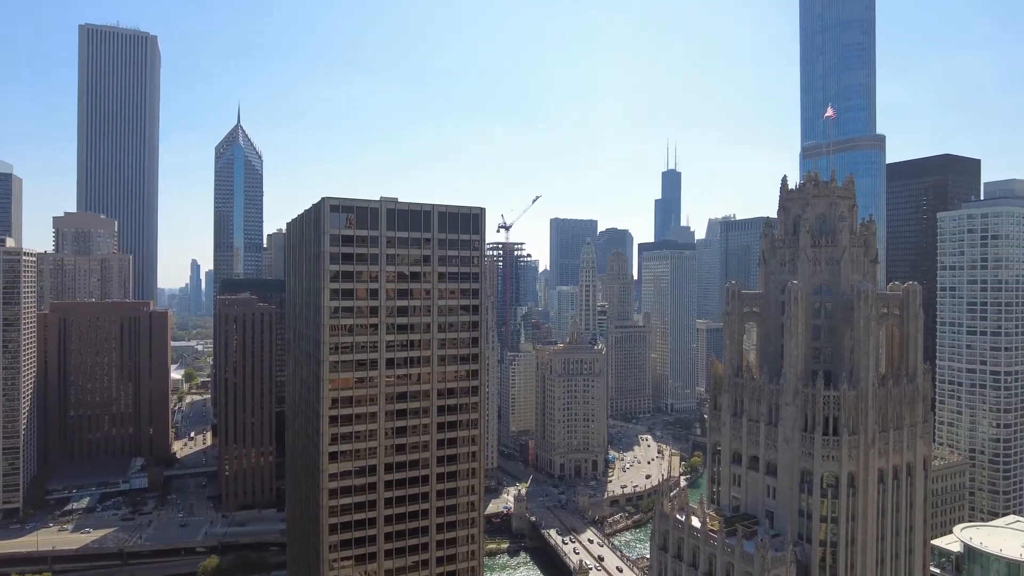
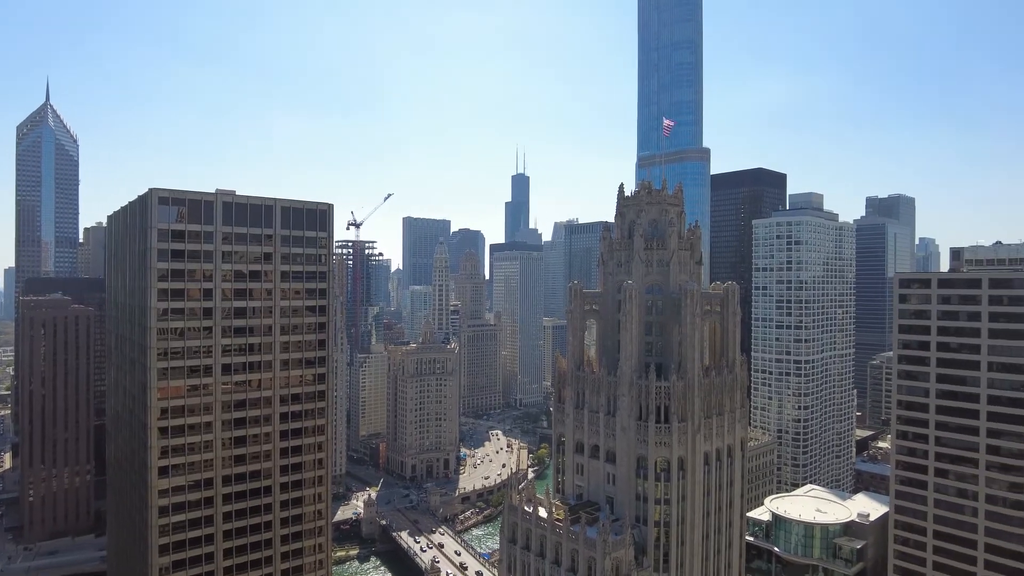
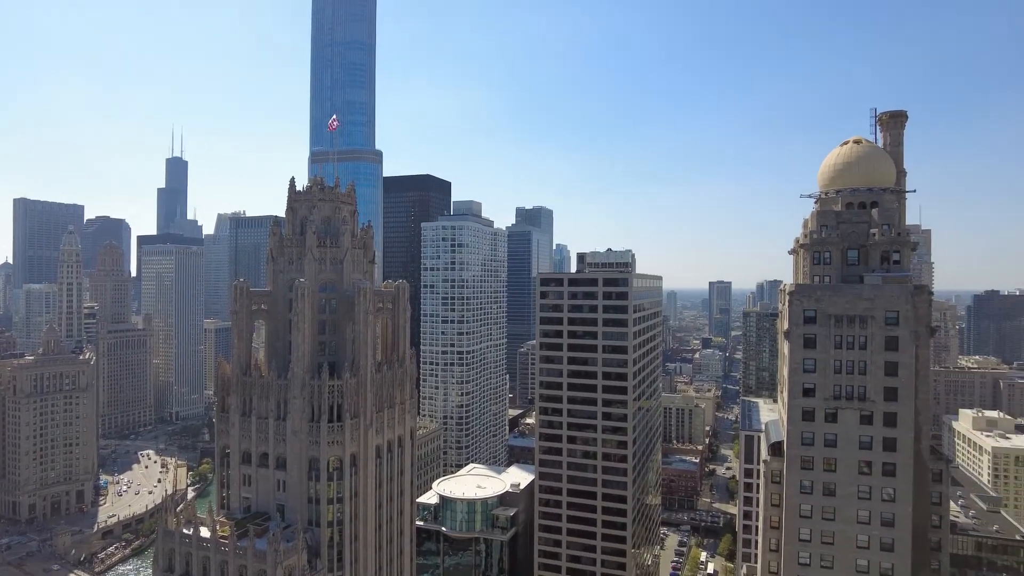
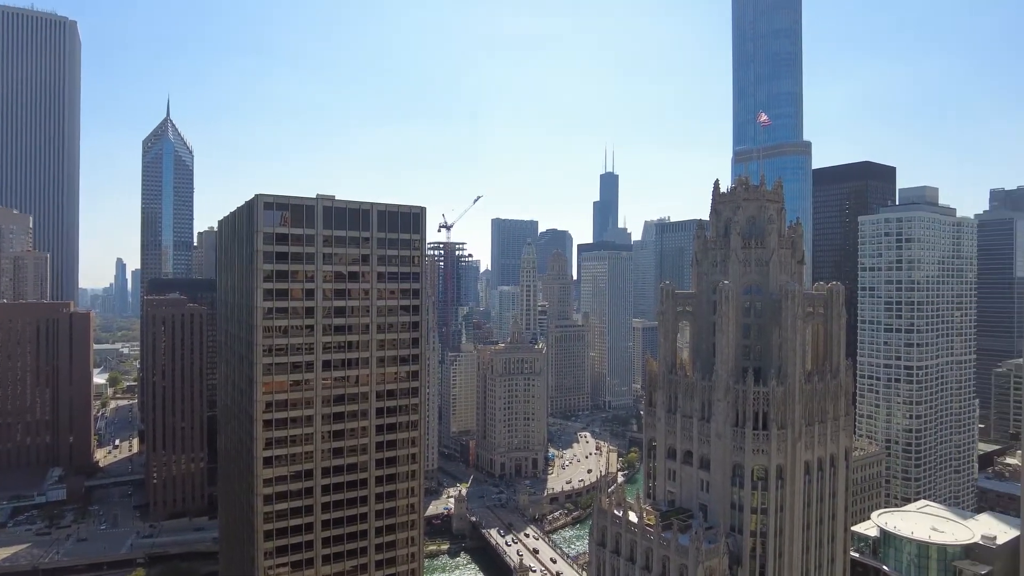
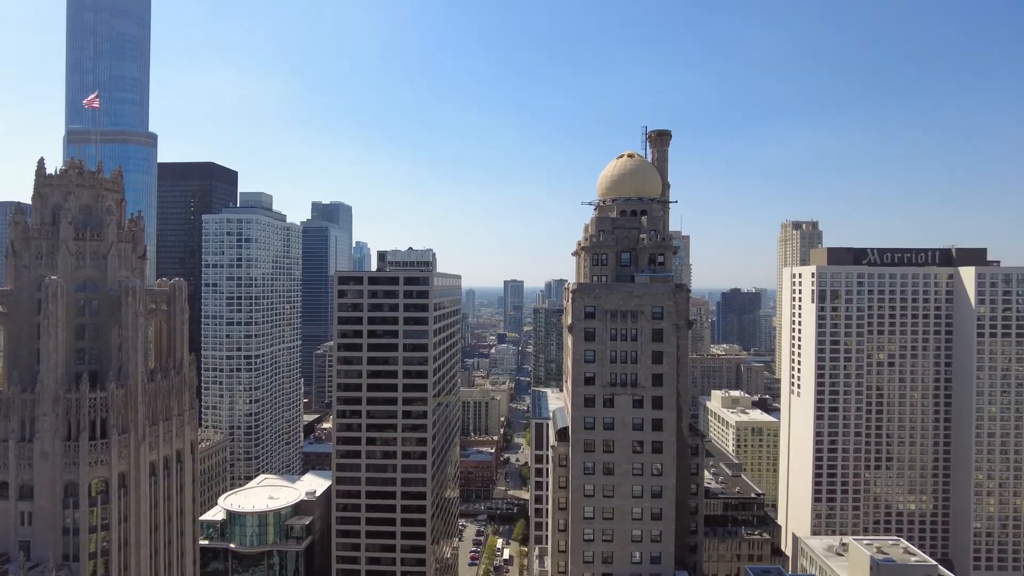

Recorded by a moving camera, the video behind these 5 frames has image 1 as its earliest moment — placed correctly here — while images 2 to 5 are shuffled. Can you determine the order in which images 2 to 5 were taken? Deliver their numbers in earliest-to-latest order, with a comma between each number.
4, 2, 3, 5
